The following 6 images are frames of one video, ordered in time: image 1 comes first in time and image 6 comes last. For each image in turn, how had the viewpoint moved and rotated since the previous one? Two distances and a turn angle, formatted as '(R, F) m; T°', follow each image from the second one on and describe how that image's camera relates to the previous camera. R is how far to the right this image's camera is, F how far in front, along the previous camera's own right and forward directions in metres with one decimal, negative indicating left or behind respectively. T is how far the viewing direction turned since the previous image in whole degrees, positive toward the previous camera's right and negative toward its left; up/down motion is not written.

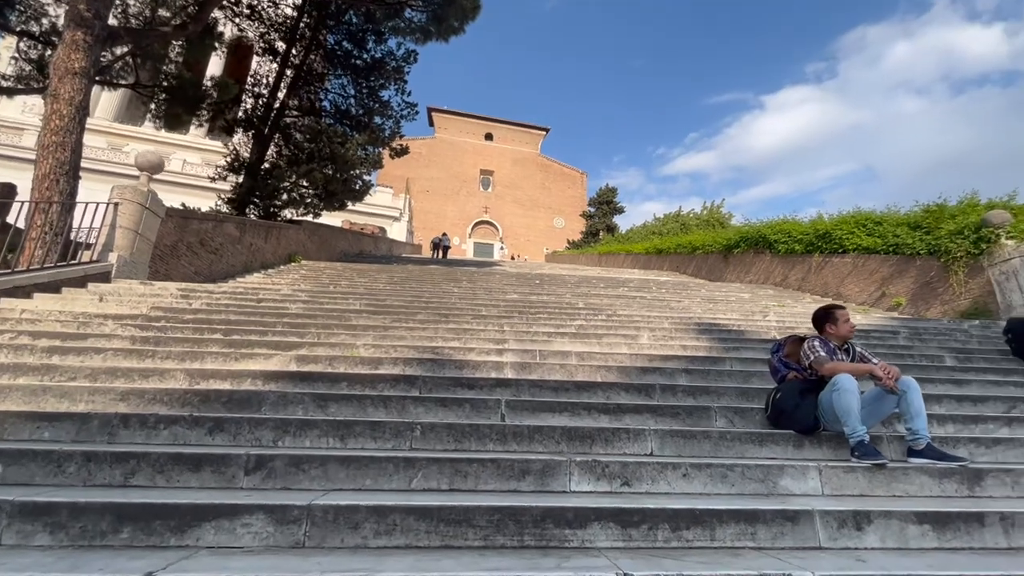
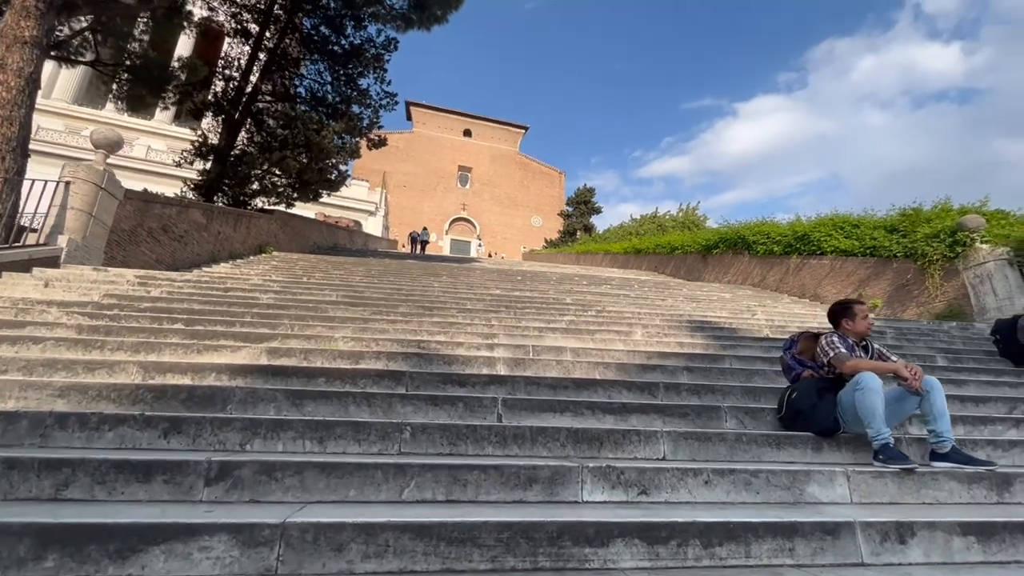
(-0.1, +0.3) m; +3°
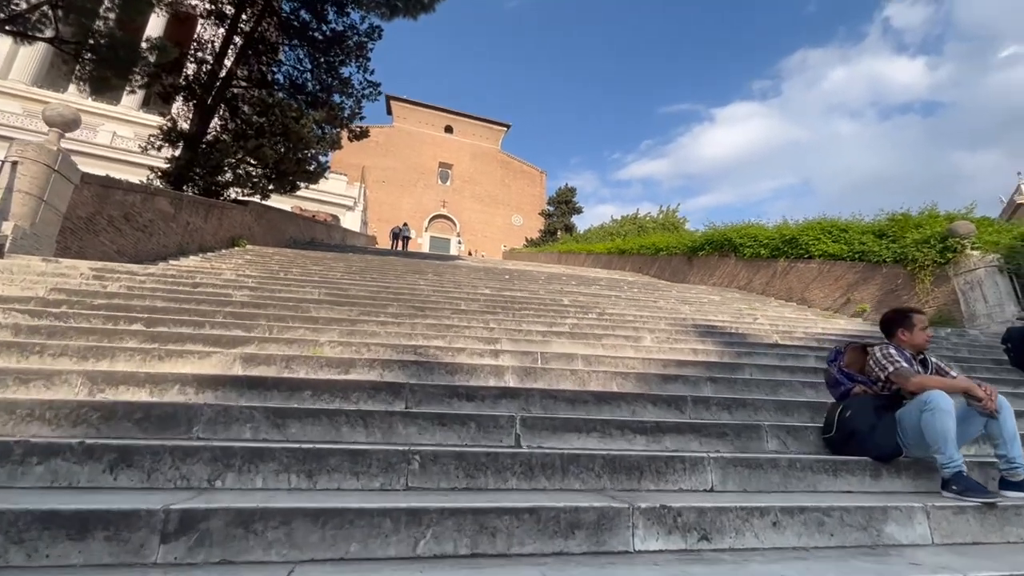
(-0.2, +0.4) m; +3°
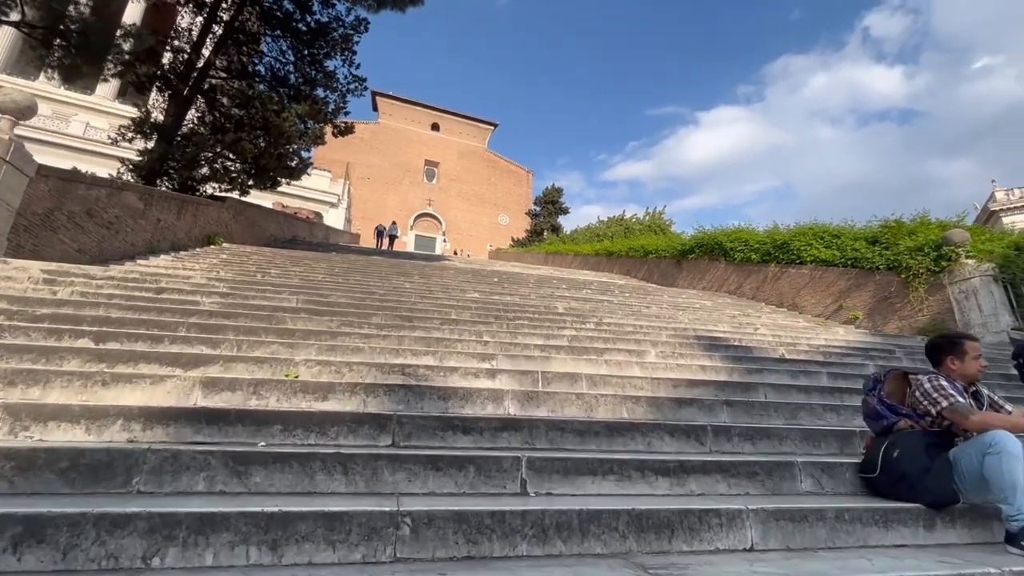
(-0.1, +0.4) m; +2°
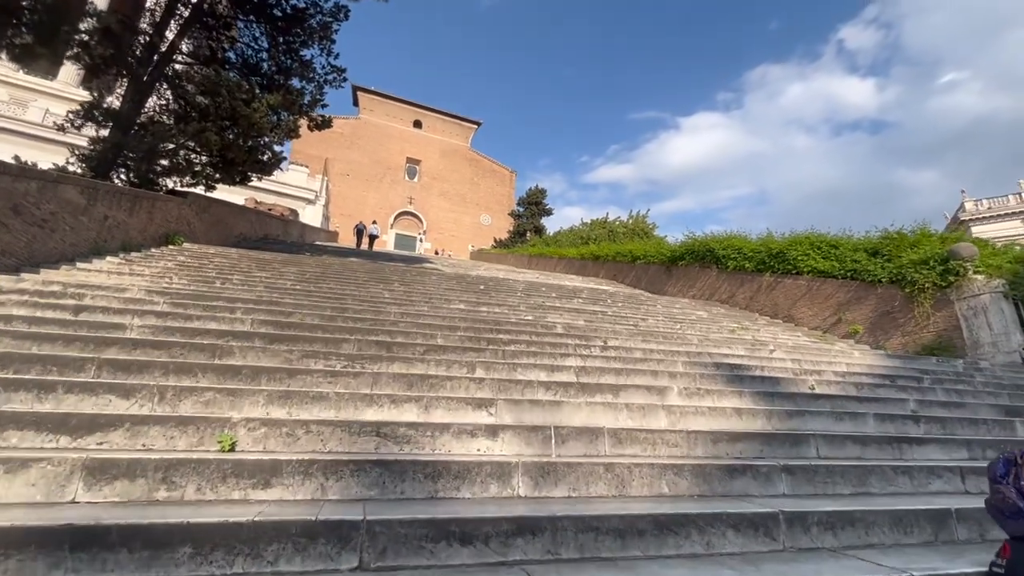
(-0.2, +0.7) m; +2°
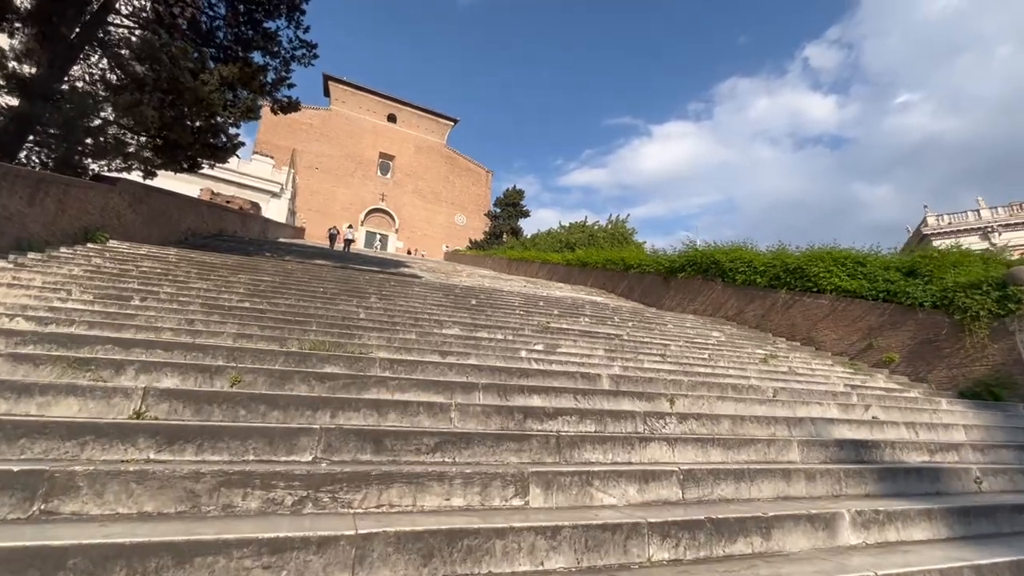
(-0.5, +1.6) m; +4°
